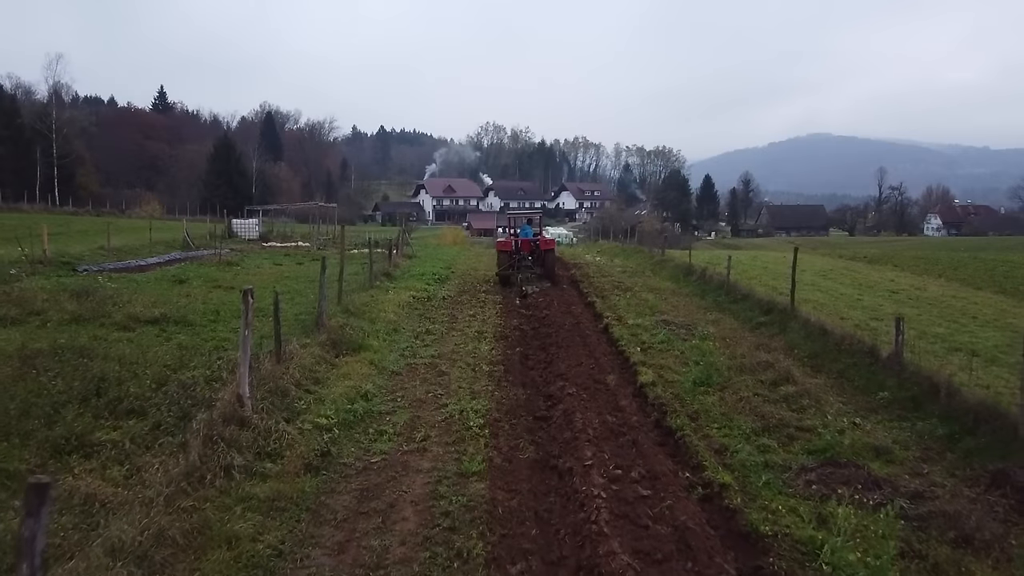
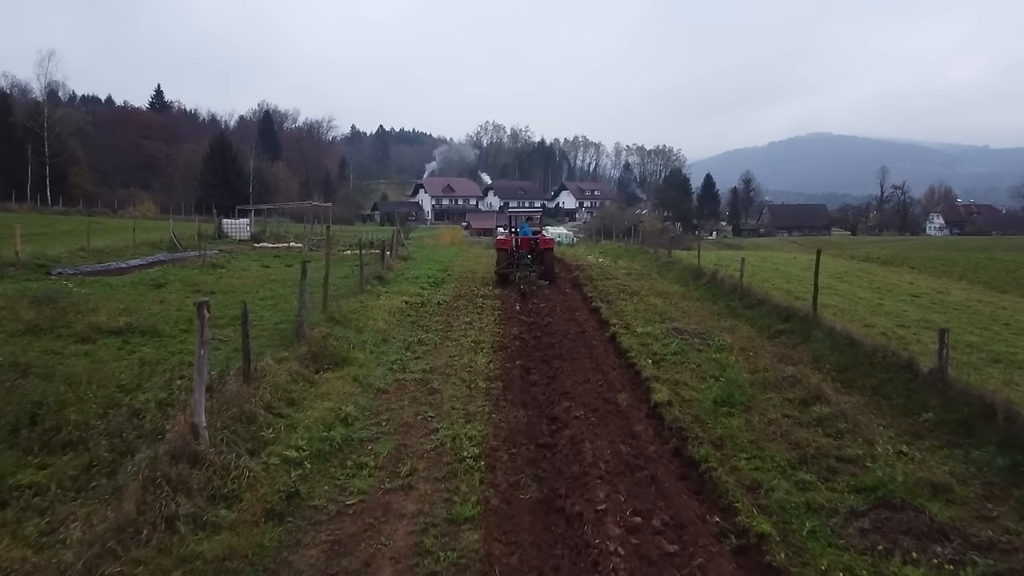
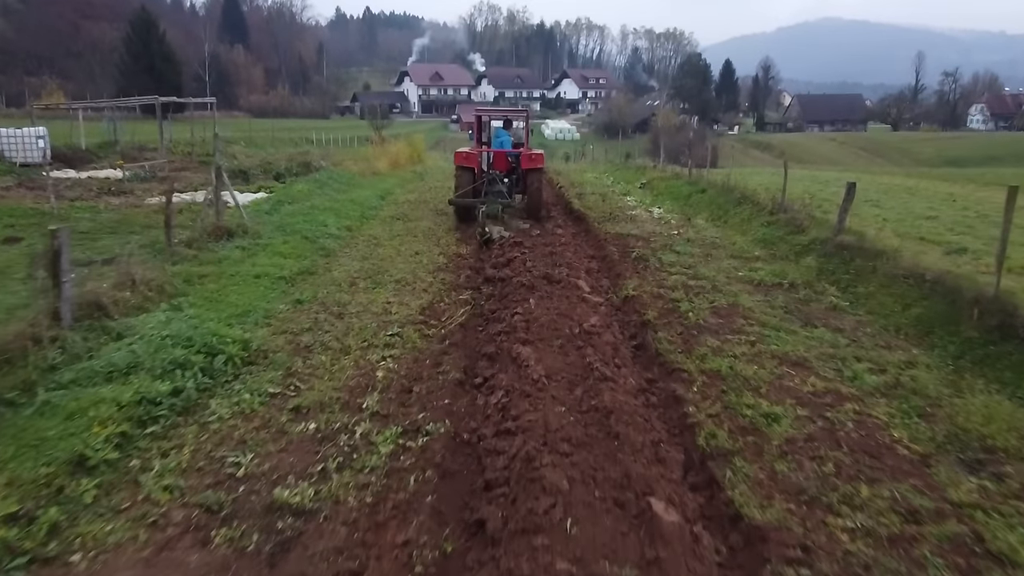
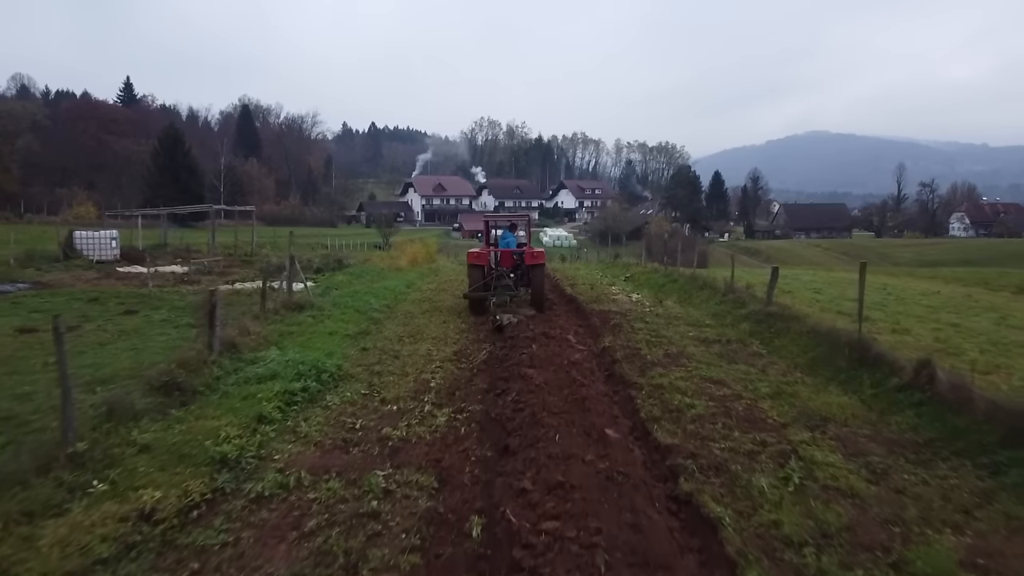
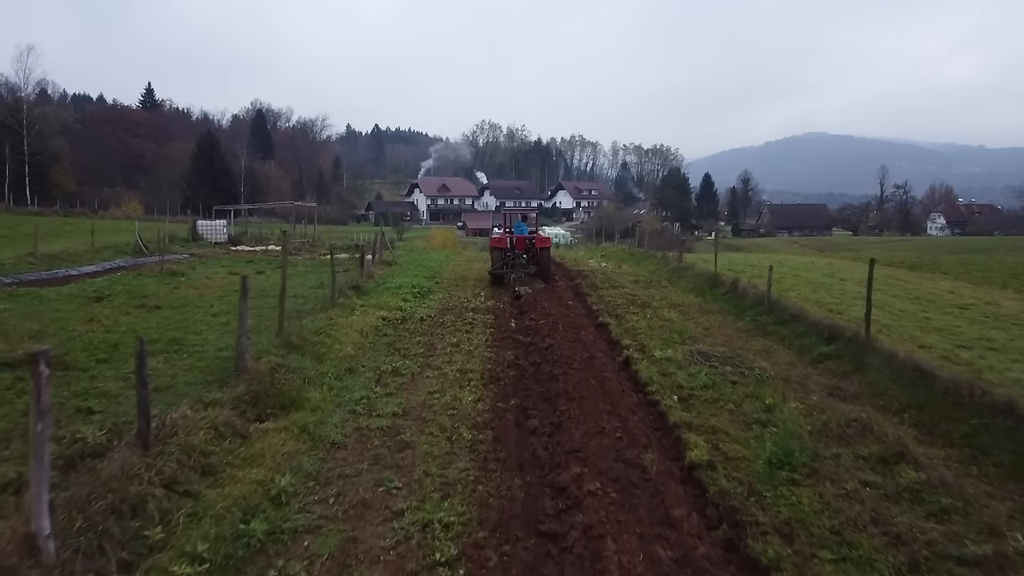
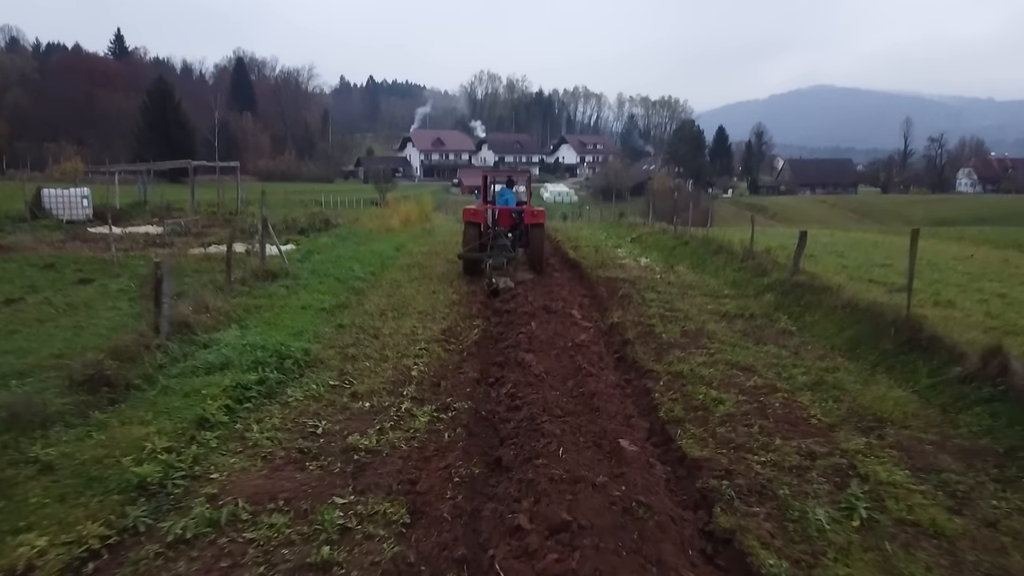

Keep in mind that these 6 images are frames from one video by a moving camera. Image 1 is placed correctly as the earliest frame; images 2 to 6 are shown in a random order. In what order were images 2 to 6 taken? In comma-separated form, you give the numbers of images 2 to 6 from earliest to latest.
2, 5, 4, 6, 3
